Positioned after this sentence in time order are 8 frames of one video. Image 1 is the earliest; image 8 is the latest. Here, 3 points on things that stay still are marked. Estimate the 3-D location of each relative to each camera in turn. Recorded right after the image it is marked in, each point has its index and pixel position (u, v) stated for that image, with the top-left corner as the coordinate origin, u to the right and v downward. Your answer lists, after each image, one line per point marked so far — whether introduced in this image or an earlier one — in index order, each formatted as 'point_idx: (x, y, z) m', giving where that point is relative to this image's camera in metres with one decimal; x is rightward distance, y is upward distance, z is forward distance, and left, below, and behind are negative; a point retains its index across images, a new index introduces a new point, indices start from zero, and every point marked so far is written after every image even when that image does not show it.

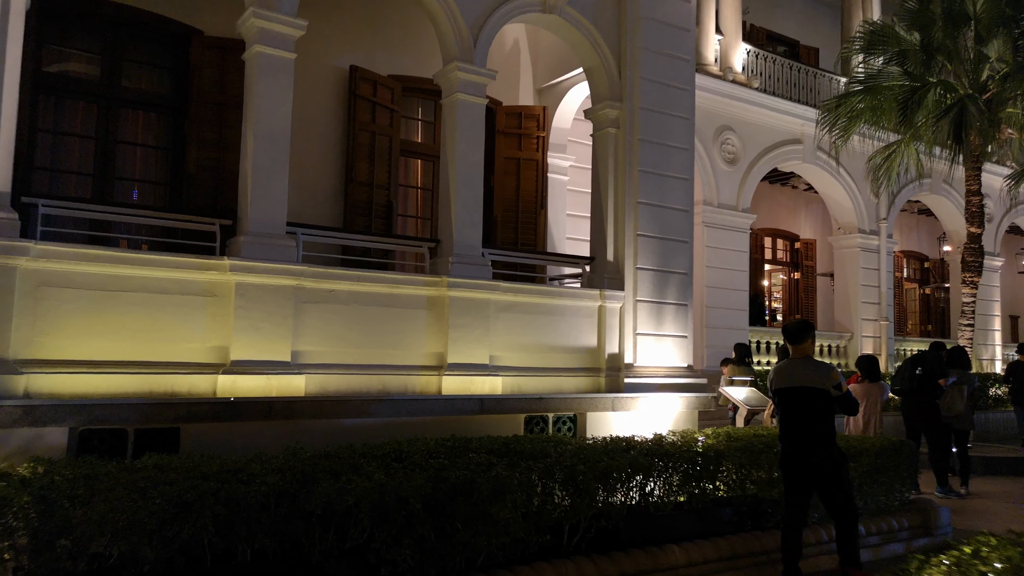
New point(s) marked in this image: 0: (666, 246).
0: (+2.0, +0.6, +9.8) m
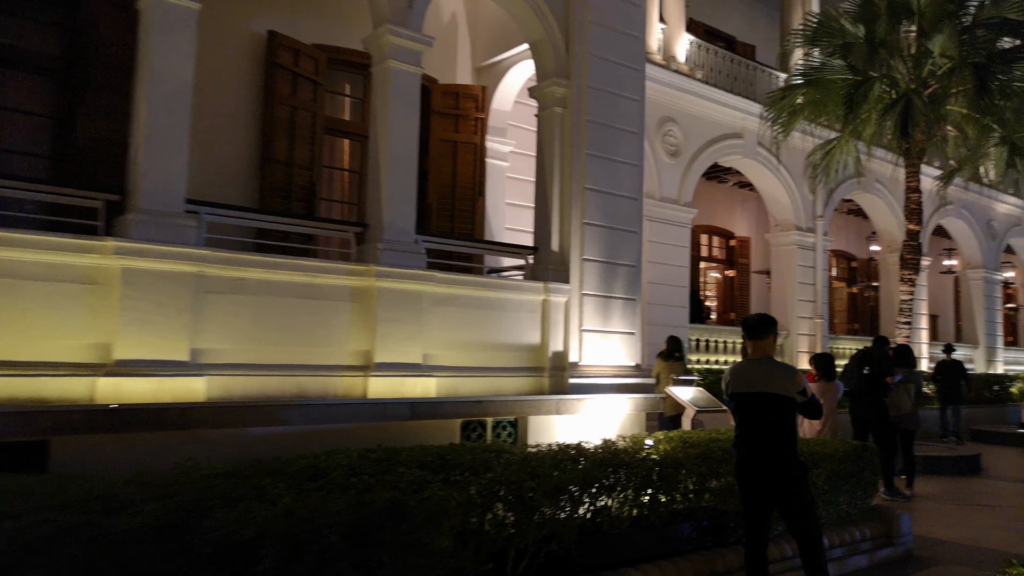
0: (+1.2, +0.6, +9.1) m
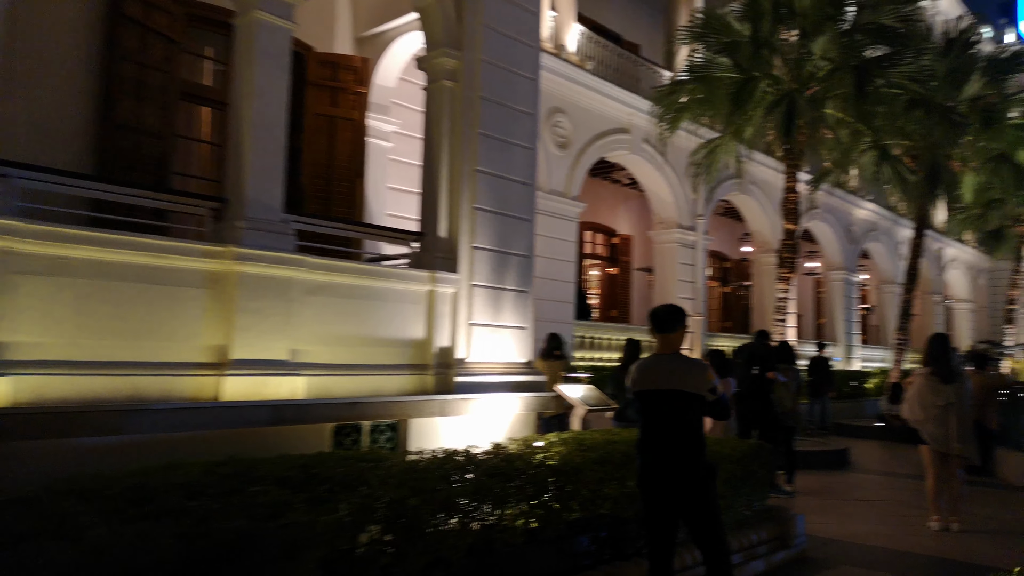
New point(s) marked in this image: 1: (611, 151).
0: (-0.1, +0.7, +8.5) m
1: (+2.1, +2.9, +15.9) m
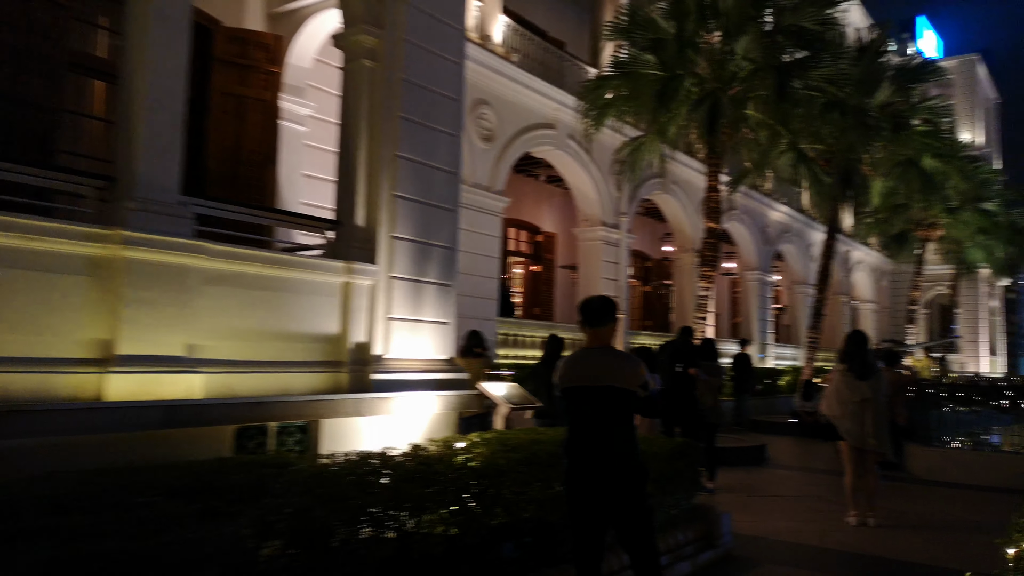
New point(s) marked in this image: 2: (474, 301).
0: (-0.9, +0.8, +8.1) m
1: (+0.5, +3.0, +15.7) m
2: (-0.7, -0.2, +14.1) m
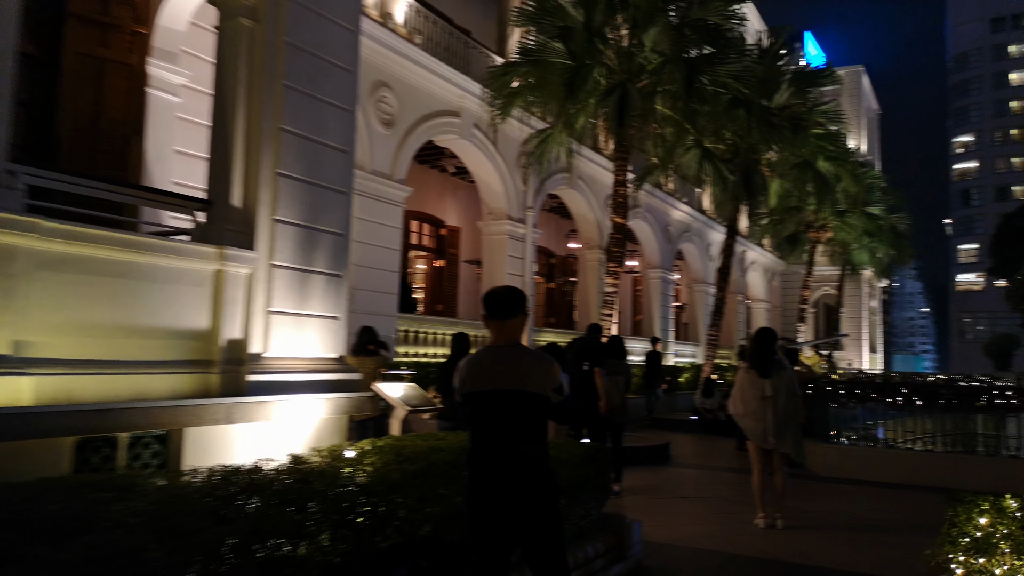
0: (-1.9, +0.9, +7.3) m
1: (-1.4, +3.1, +15.0) m
2: (-2.5, -0.1, +13.3) m
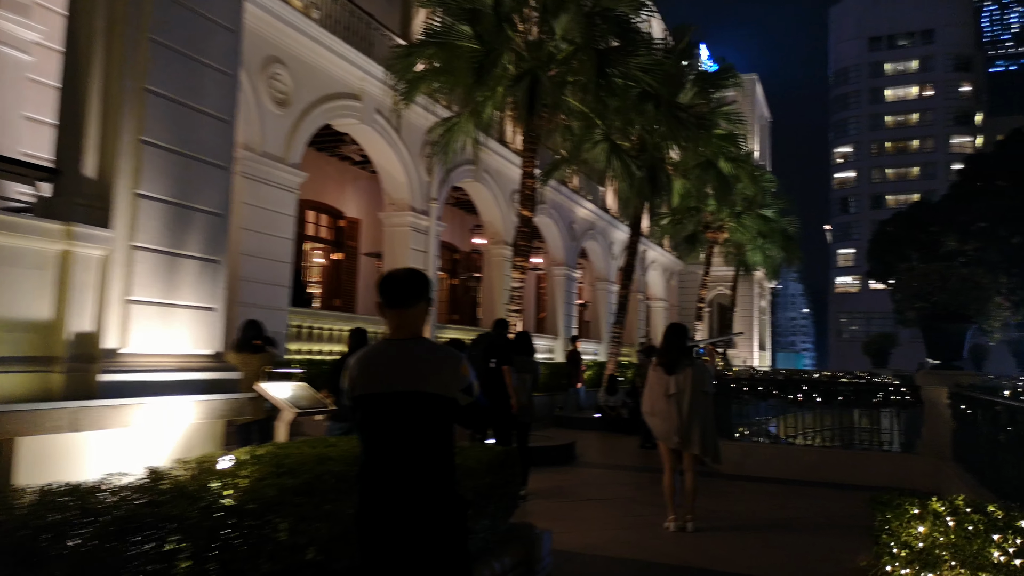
0: (-2.7, +1.0, +6.4) m
1: (-3.2, +3.2, +14.1) m
2: (-4.1, 0.0, +12.3) m
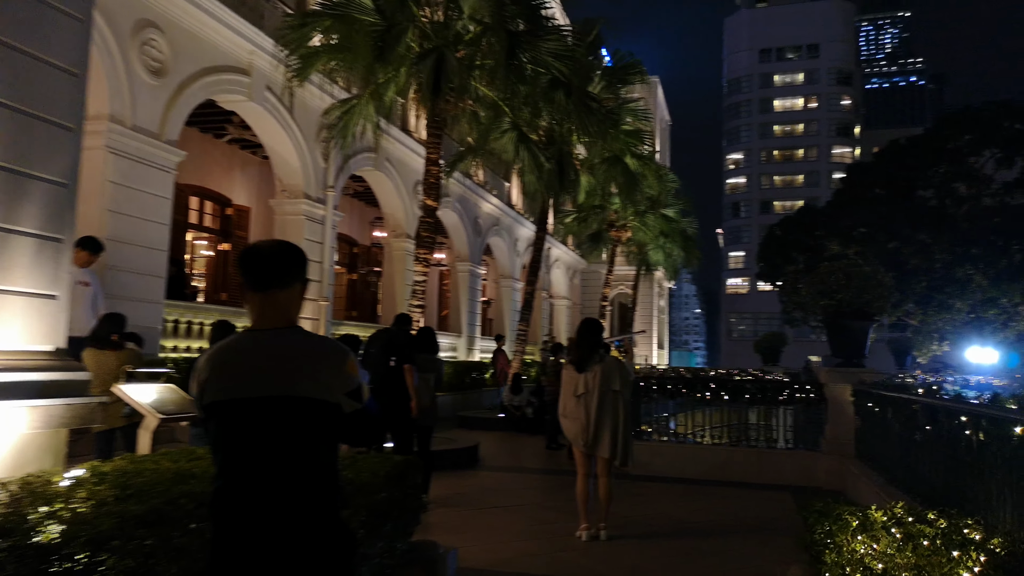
0: (-3.4, +1.1, +5.3) m
1: (-4.9, +3.3, +12.9) m
2: (-5.5, +0.1, +11.0) m
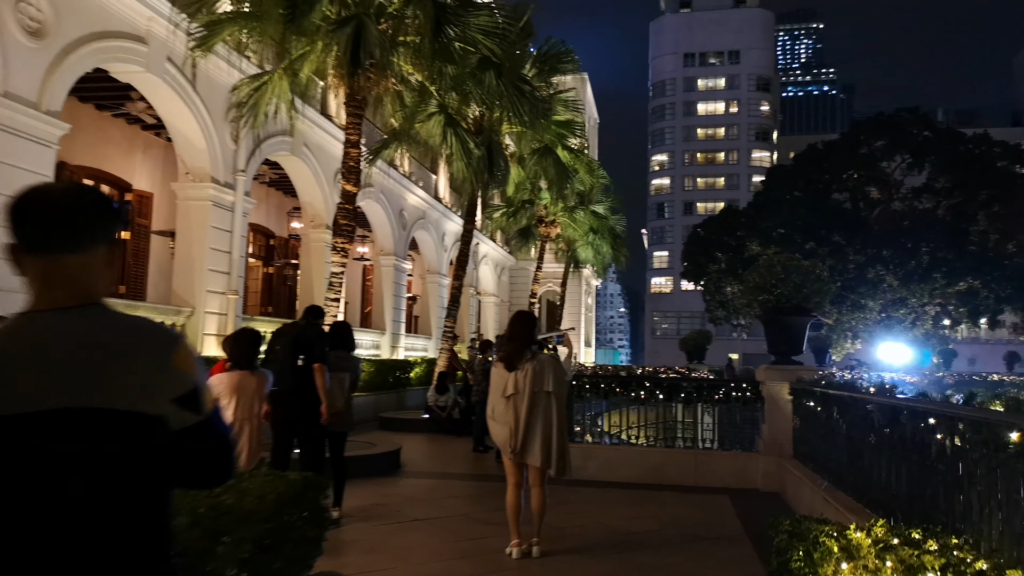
0: (-3.9, +1.2, +4.2) m
1: (-6.1, +3.5, +11.6) m
2: (-6.5, +0.3, +9.6) m
